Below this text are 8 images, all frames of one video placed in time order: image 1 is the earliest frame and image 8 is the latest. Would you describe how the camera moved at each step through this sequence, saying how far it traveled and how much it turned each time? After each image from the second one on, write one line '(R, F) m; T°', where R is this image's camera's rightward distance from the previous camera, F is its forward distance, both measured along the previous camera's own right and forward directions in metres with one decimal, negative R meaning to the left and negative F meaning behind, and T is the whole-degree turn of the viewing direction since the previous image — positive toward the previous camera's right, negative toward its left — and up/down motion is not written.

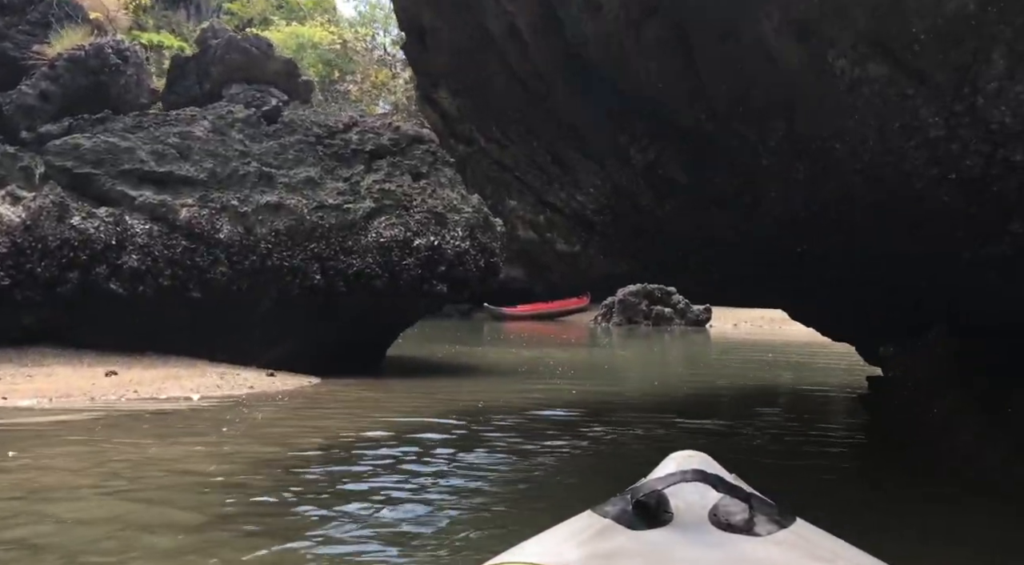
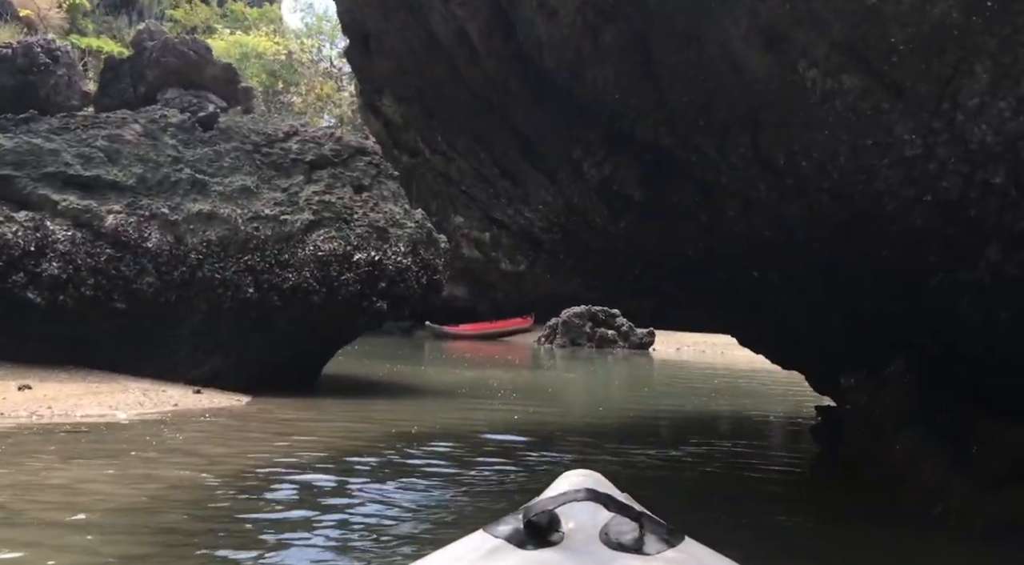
(0.0, +0.3) m; +3°
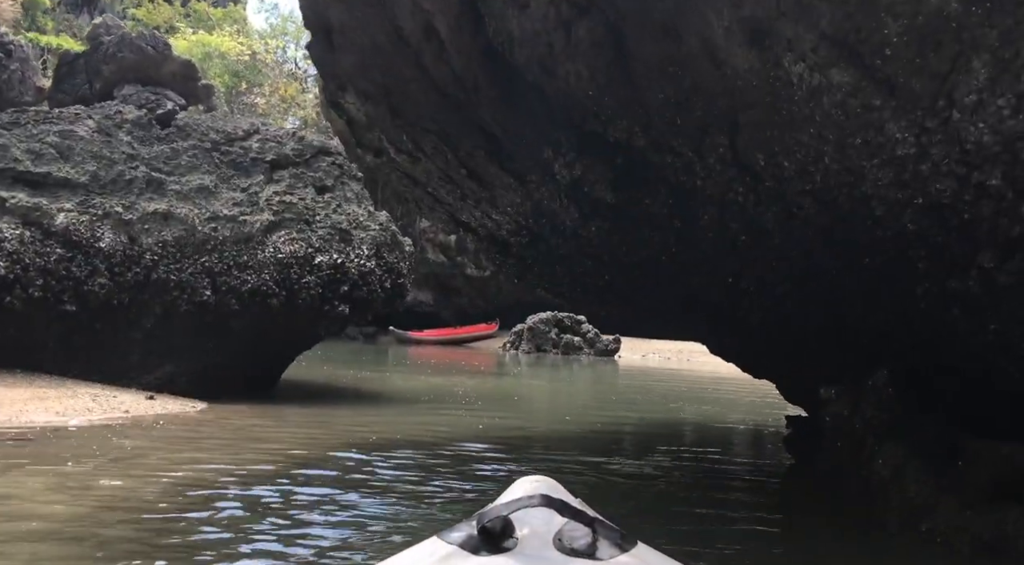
(0.0, +0.2) m; +2°
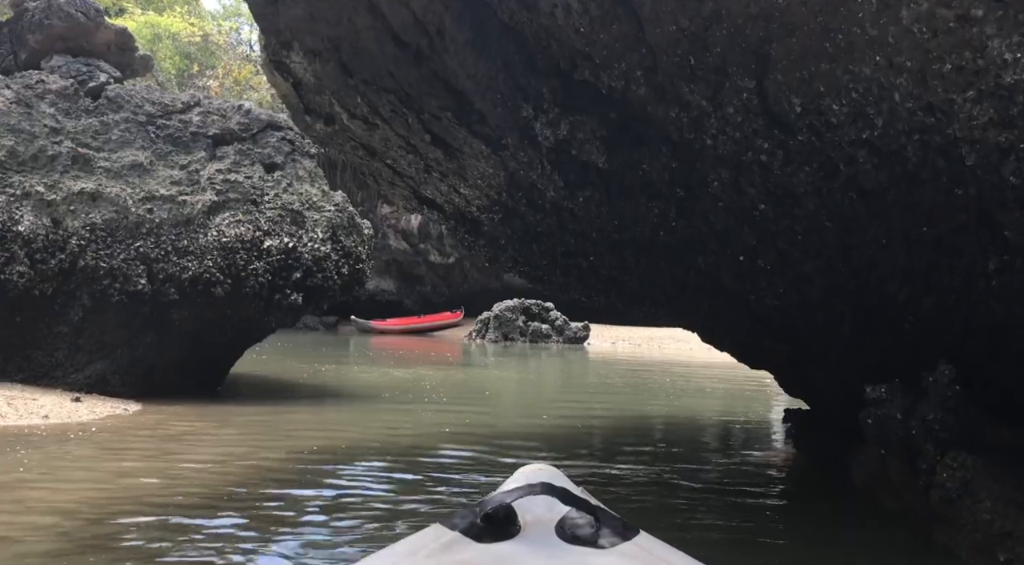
(-0.1, +0.9) m; +2°
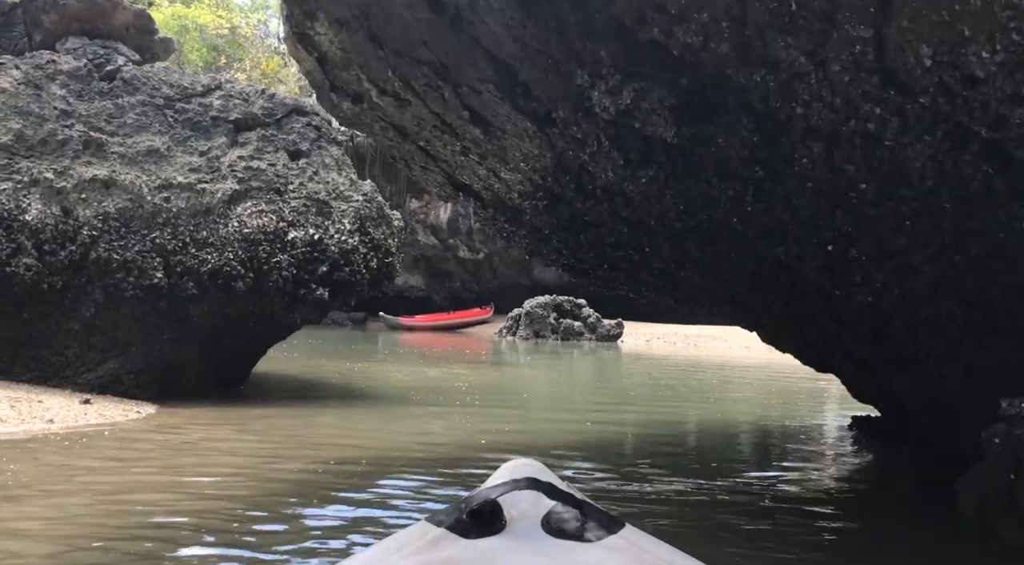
(-0.1, +0.6) m; -2°
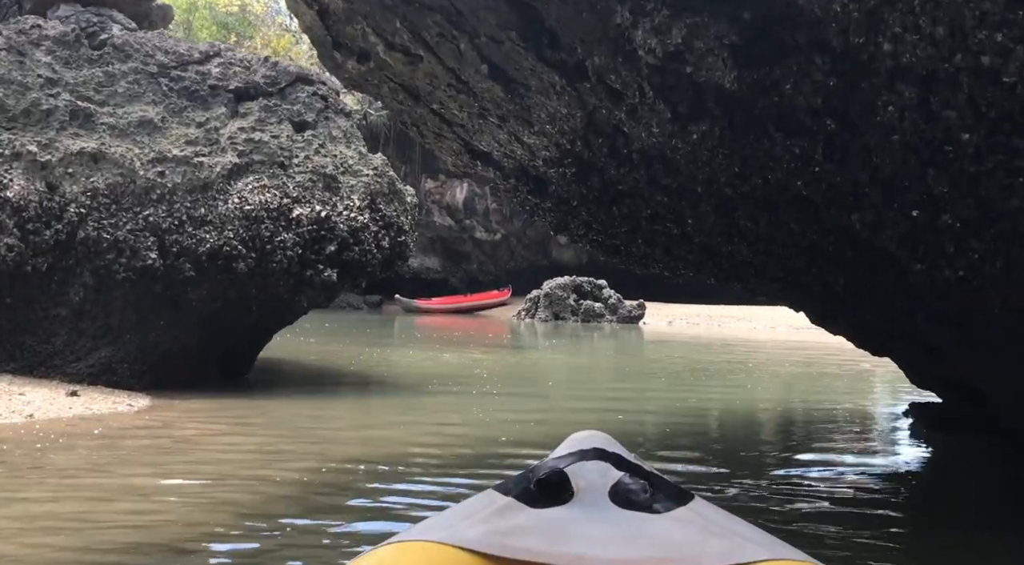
(0.0, +0.6) m; -1°
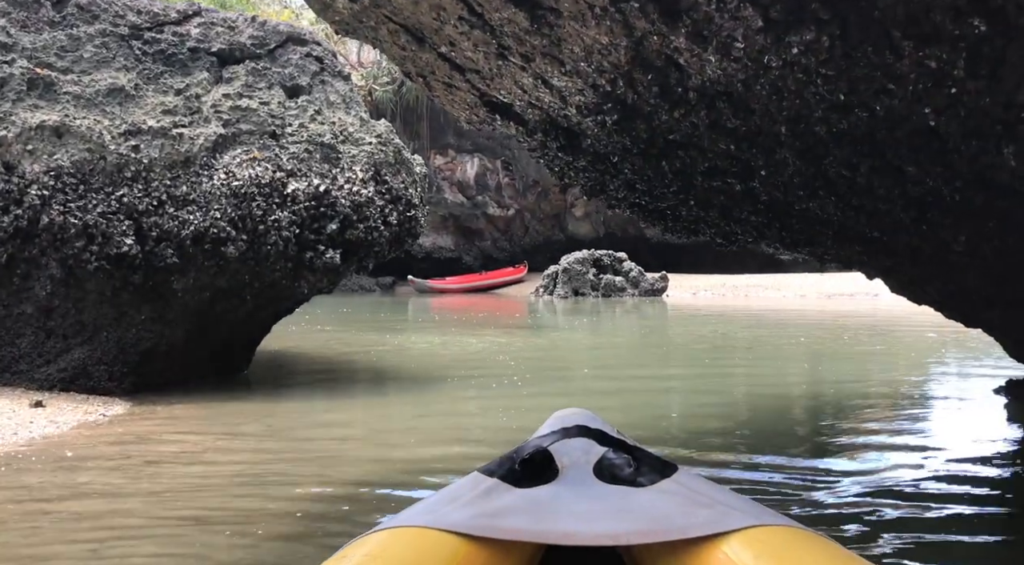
(-0.1, +0.9) m; -1°
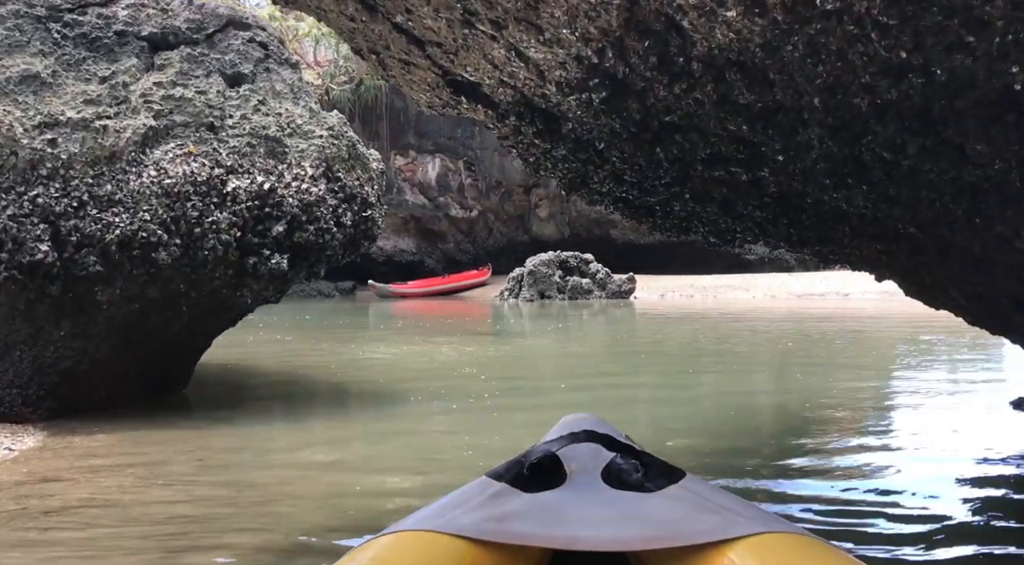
(0.0, +0.7) m; +2°
